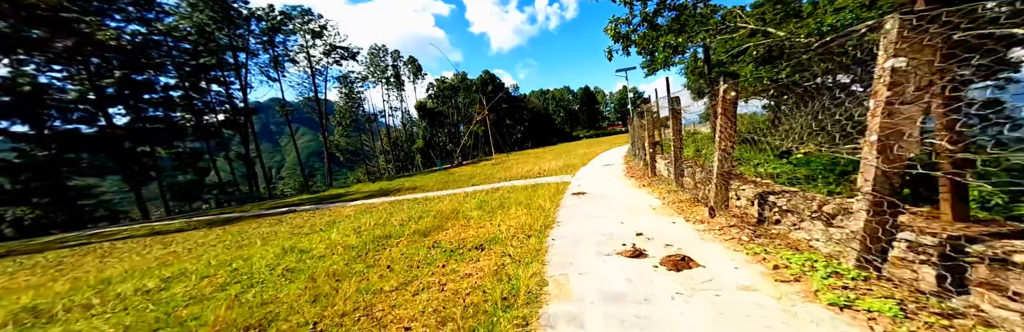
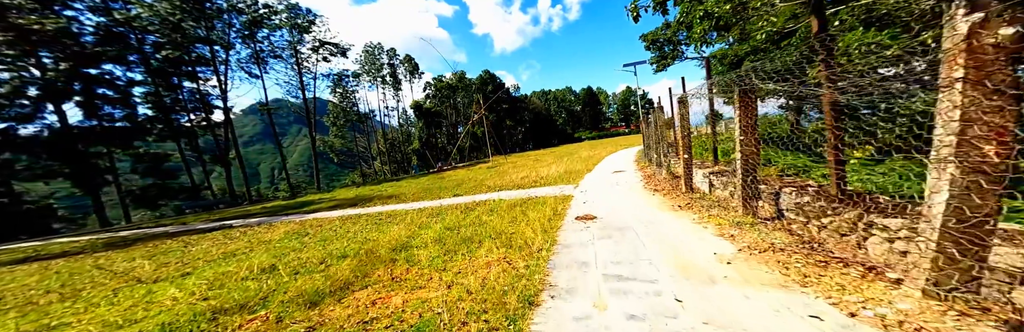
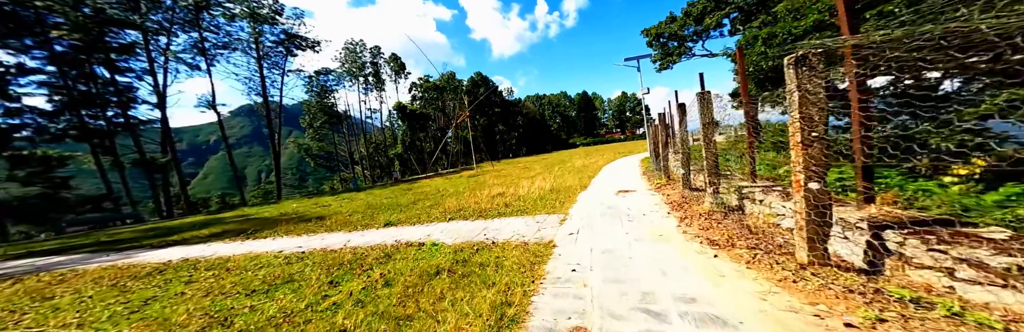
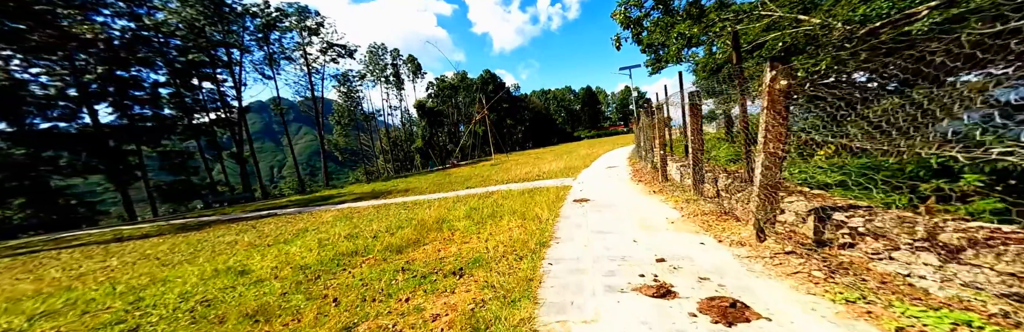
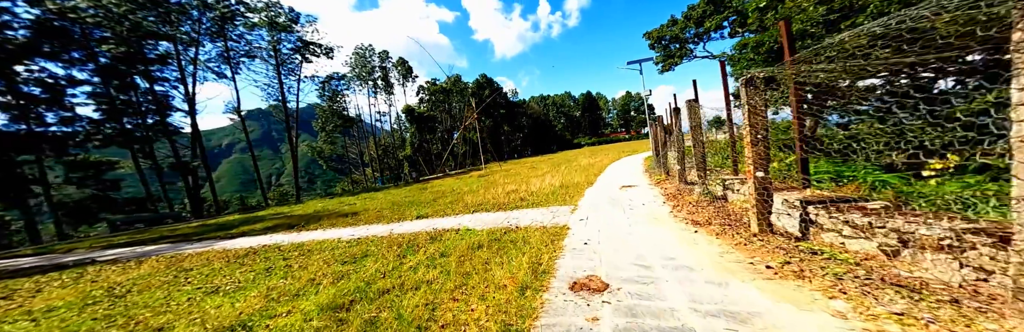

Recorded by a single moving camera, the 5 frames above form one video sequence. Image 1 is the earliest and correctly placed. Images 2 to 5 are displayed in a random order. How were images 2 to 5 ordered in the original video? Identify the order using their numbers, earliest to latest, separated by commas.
4, 2, 5, 3
